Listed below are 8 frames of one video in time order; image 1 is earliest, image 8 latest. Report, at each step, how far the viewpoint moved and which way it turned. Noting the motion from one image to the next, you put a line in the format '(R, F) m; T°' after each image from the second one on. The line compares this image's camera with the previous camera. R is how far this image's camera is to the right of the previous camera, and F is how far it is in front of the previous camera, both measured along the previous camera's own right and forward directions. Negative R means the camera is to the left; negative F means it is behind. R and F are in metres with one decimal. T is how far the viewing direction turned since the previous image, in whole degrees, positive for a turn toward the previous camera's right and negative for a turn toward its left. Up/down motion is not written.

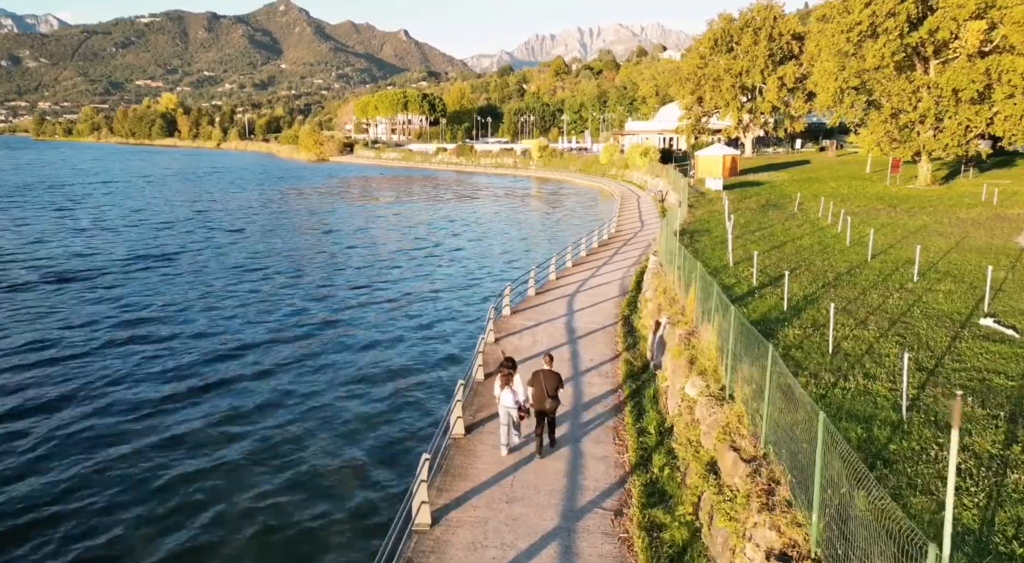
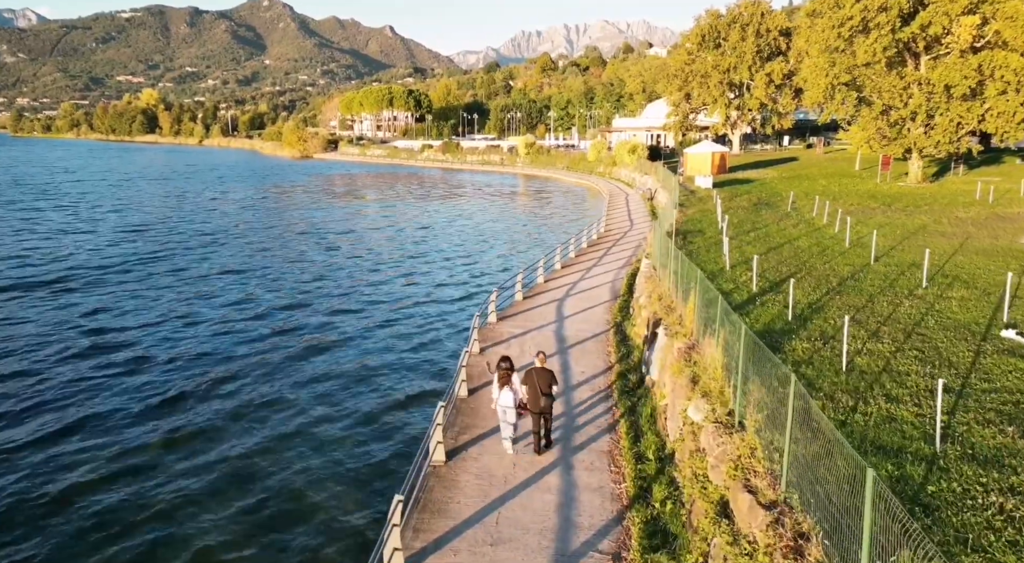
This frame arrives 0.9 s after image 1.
(0.0, +1.4) m; +1°
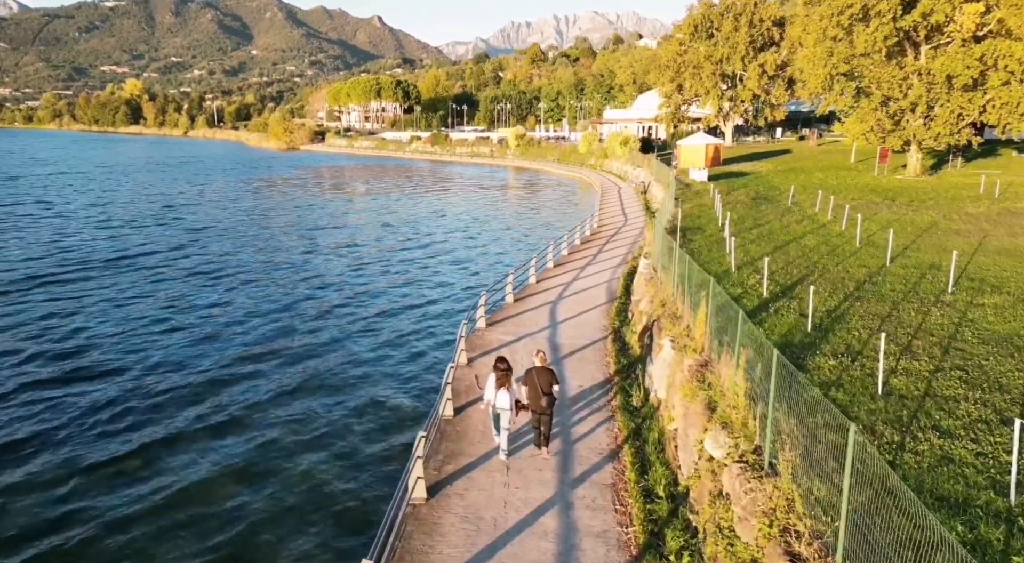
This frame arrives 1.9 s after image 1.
(0.0, +1.8) m; +1°
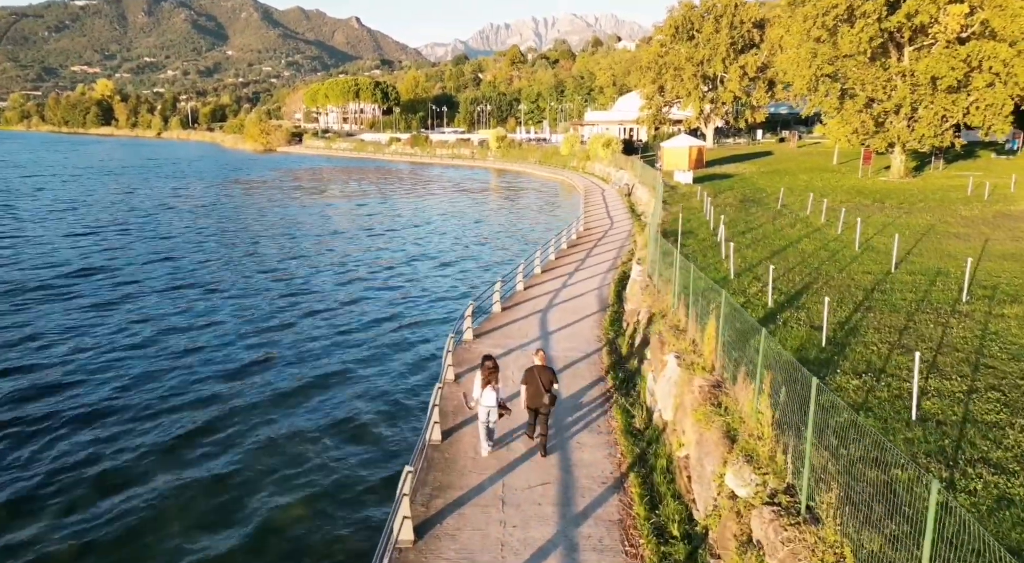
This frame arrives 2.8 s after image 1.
(-0.3, +1.3) m; +2°
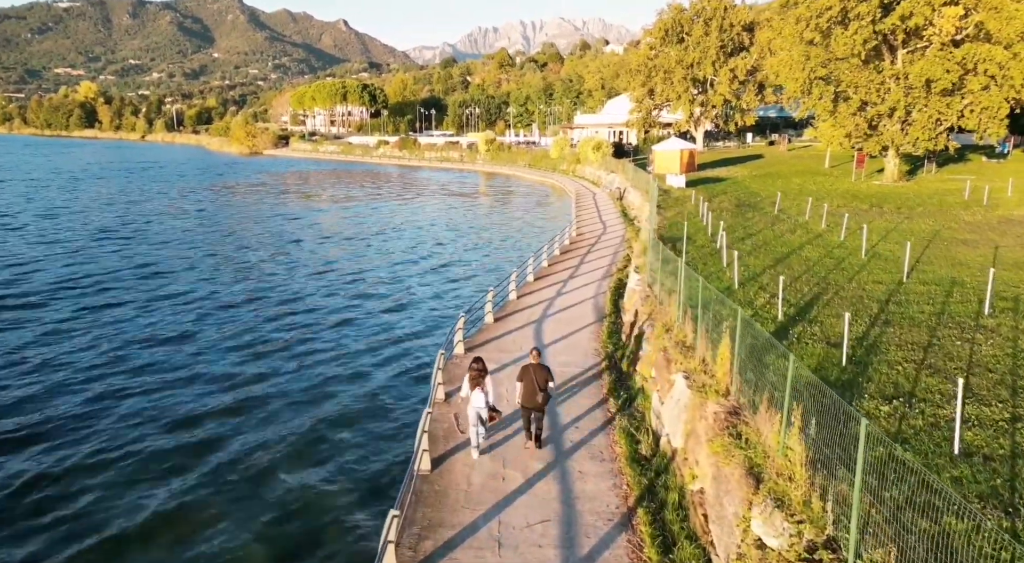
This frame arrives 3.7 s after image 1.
(-0.1, +1.2) m; +1°
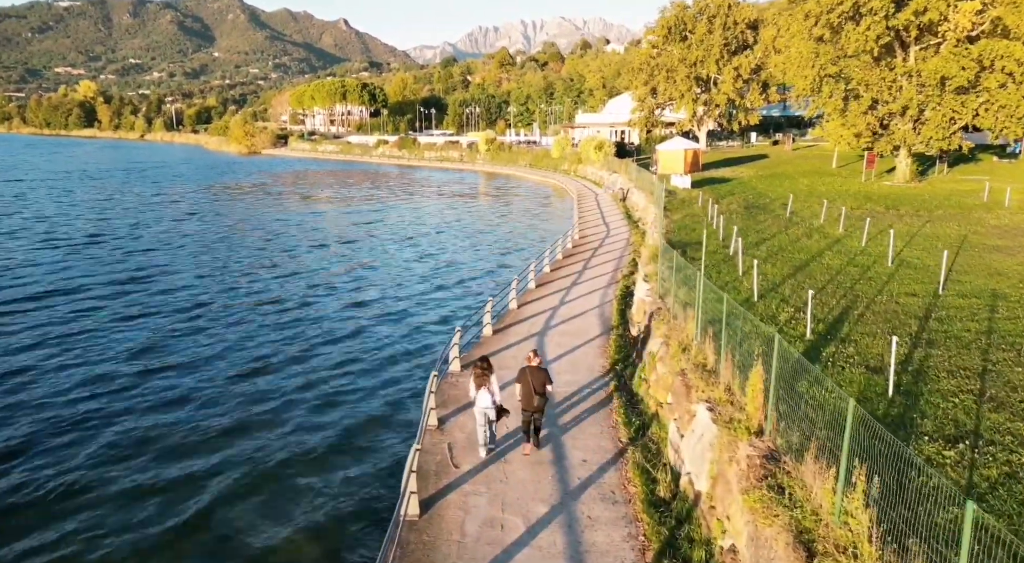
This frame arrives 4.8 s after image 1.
(0.0, +1.8) m; 0°
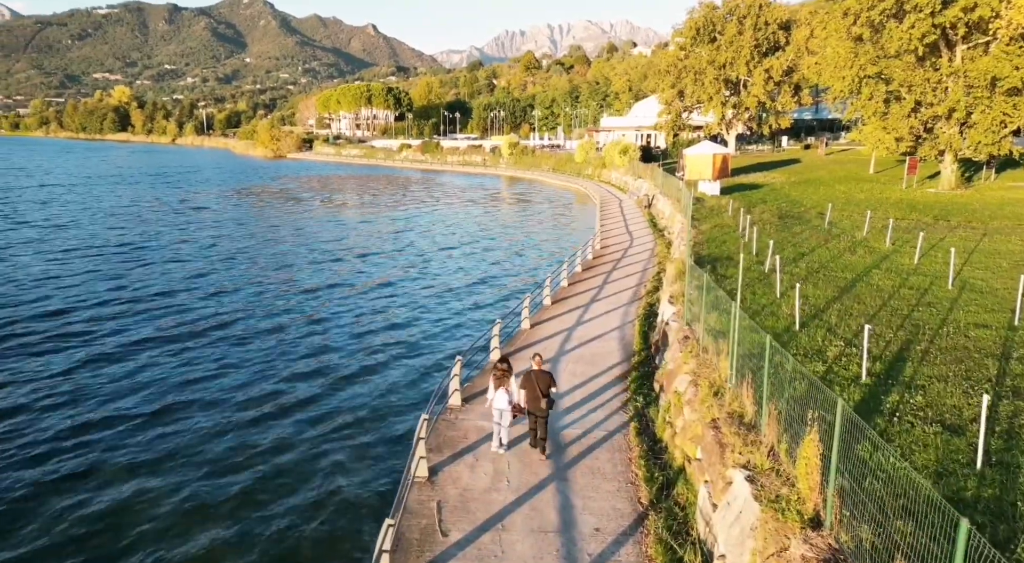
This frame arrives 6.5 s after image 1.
(+0.4, +2.3) m; -2°
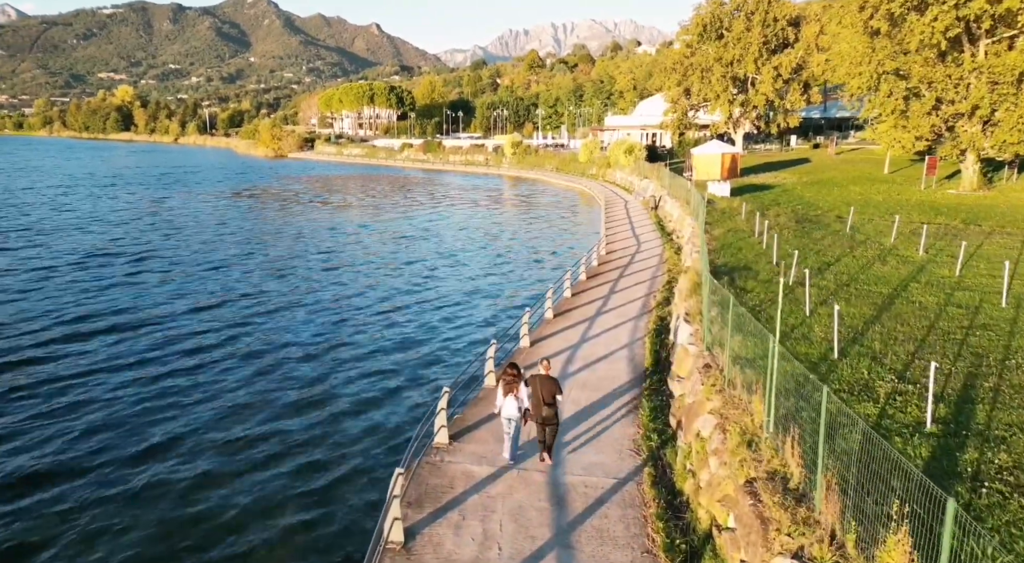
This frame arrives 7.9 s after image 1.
(+0.2, +2.3) m; 0°
